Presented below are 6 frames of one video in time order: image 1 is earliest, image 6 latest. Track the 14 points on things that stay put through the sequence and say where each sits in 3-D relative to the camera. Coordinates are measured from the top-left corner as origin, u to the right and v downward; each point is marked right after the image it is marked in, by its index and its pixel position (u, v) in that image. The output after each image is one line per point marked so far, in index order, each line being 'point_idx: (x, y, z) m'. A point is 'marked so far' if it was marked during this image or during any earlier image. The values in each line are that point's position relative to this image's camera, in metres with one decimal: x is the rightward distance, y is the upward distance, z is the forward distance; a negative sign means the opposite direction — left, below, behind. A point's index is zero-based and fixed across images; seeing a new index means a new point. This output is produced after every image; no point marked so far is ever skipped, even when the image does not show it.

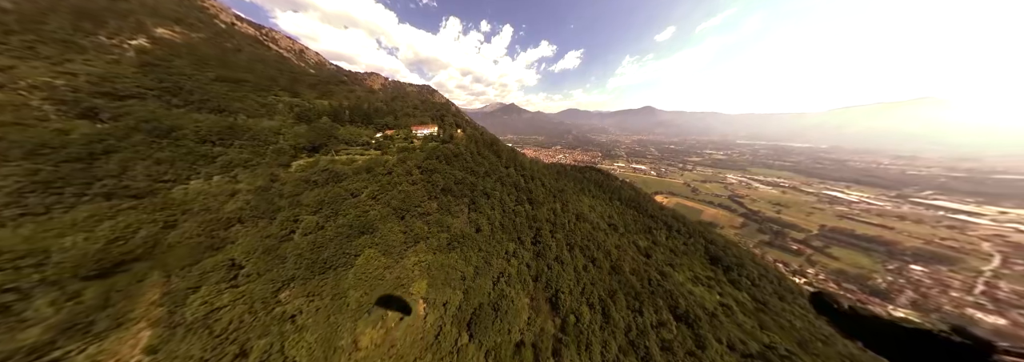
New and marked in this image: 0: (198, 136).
0: (-29.8, +4.4, +15.3) m
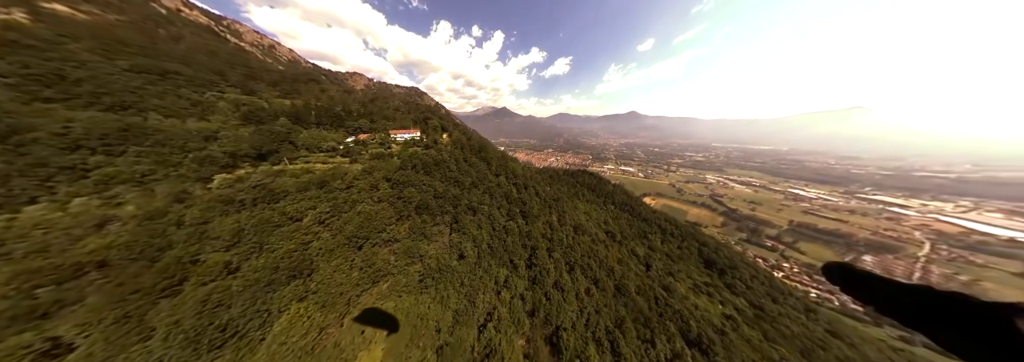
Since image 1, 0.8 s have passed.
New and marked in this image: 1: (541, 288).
0: (-30.6, +2.8, +11.0) m
1: (+3.3, -12.1, +18.1) m
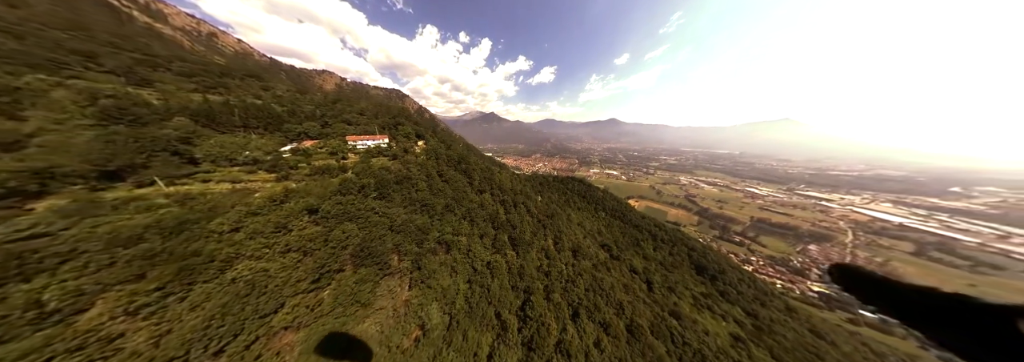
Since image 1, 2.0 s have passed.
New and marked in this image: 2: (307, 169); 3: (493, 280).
0: (-31.2, +0.5, +4.3) m
1: (+2.3, -14.2, +13.2) m
2: (-24.1, +1.4, +19.0) m
3: (-2.0, -9.9, +16.9) m
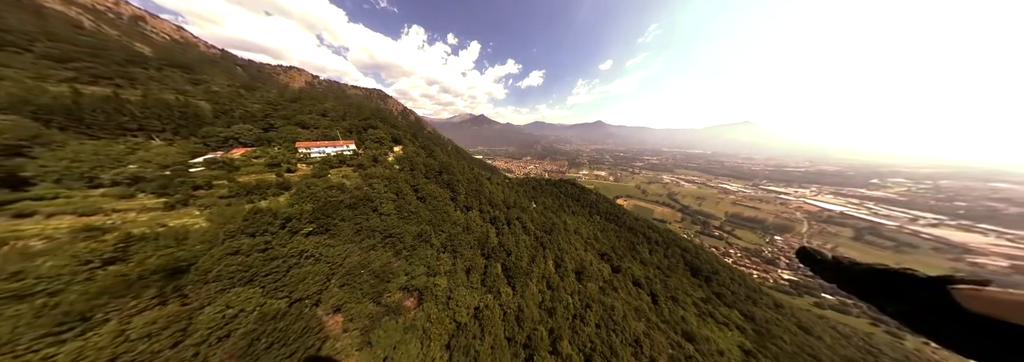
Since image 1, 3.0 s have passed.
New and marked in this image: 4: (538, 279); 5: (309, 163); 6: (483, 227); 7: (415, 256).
0: (-31.0, -1.4, -1.2) m
1: (+2.3, -15.6, +9.3) m
2: (-24.7, -0.6, +13.9) m
3: (-2.3, -11.4, +12.8) m
4: (+2.9, -10.6, +17.6) m
5: (-24.8, +2.2, +19.5) m
6: (-3.3, -5.5, +19.5) m
7: (-8.5, -6.5, +14.8) m
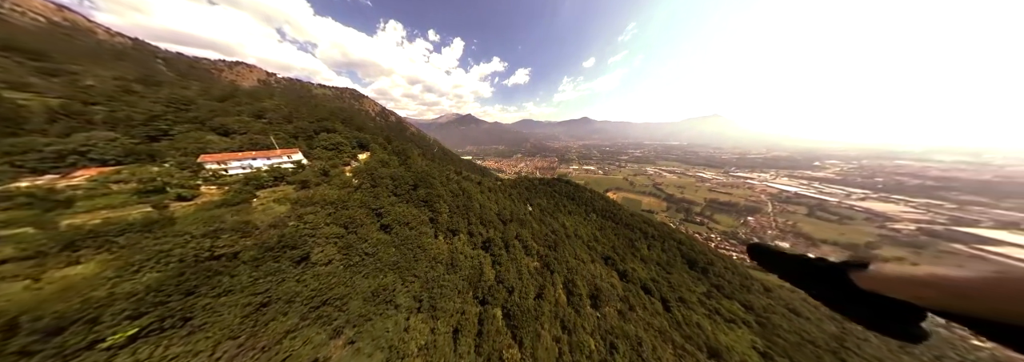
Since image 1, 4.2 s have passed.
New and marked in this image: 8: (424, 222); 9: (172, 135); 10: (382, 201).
0: (-29.9, -4.3, -7.3) m
1: (+3.4, -16.7, +5.2) m
2: (-24.6, -3.1, +8.1) m
3: (-1.5, -12.8, +8.4) m
4: (+3.3, -11.7, +13.5) m
5: (-25.1, -0.2, +13.7) m
6: (-3.2, -6.8, +15.0) m
7: (-8.2, -8.1, +10.0) m
8: (-8.5, -3.7, +15.8) m
9: (-33.1, +4.6, +15.8) m
10: (-12.5, -1.5, +15.7) m
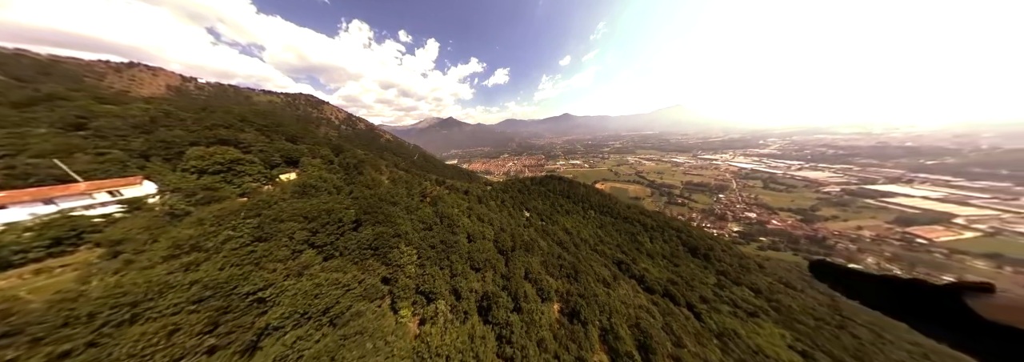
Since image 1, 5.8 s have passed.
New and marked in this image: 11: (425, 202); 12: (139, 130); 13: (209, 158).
0: (-27.4, -8.1, -15.5) m
1: (+6.0, -17.5, -0.7) m
2: (-23.2, -6.4, +0.2) m
3: (+0.5, -14.0, +2.1) m
4: (+4.9, -12.5, +7.5) m
5: (-24.4, -3.6, +5.7) m
6: (-2.1, -8.2, +8.5) m
7: (-6.6, -10.0, +3.2) m
8: (-7.7, -5.6, +9.0) m
9: (-32.9, +0.4, +7.2) m
10: (-11.9, -3.8, +8.6) m
11: (-6.6, -2.0, +15.9) m
12: (-33.1, +4.9, +14.7) m
13: (-25.2, +2.2, +13.9) m
